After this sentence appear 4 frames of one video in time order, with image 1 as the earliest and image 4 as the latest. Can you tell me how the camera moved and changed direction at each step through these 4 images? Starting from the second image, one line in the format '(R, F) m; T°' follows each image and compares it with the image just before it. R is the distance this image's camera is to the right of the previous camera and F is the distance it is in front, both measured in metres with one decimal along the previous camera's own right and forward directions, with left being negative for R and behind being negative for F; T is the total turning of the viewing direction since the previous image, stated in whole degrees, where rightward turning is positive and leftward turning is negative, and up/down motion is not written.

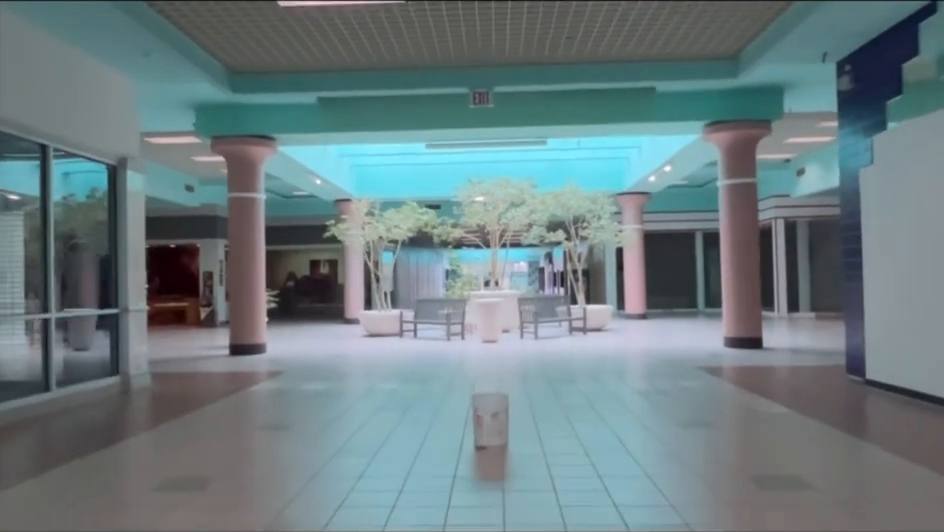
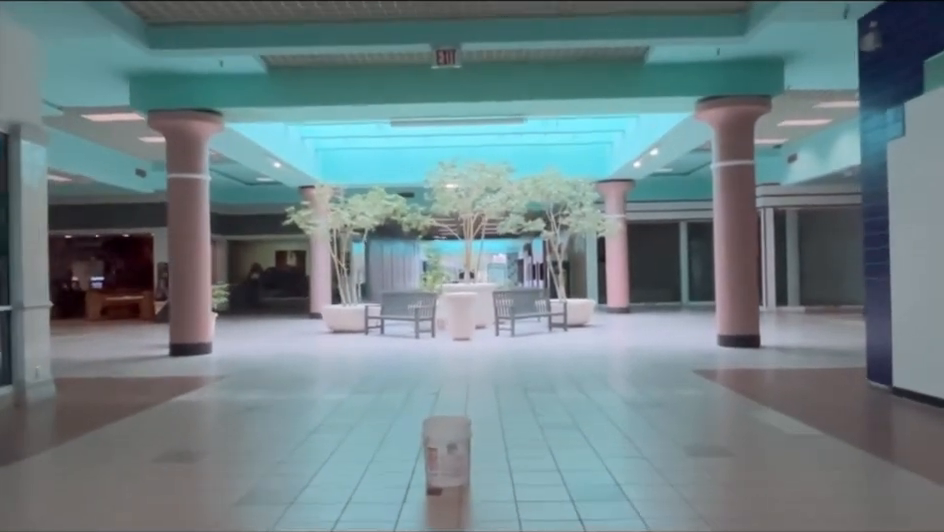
(+0.2, +1.4) m; +2°
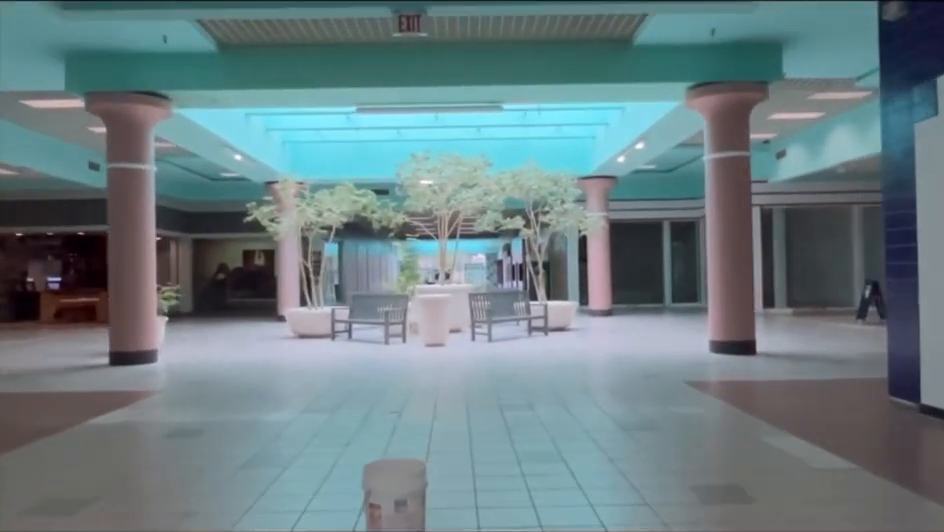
(+0.1, +1.1) m; +2°
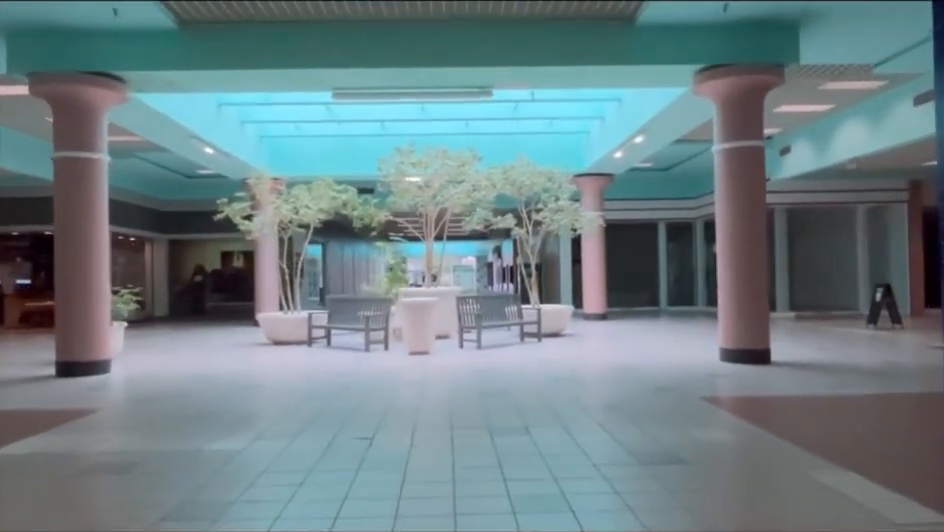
(0.0, +1.1) m; +1°
